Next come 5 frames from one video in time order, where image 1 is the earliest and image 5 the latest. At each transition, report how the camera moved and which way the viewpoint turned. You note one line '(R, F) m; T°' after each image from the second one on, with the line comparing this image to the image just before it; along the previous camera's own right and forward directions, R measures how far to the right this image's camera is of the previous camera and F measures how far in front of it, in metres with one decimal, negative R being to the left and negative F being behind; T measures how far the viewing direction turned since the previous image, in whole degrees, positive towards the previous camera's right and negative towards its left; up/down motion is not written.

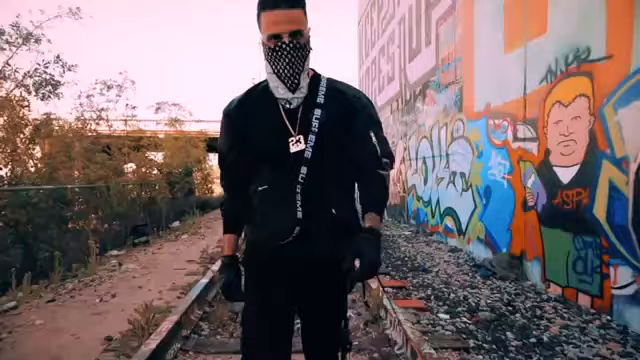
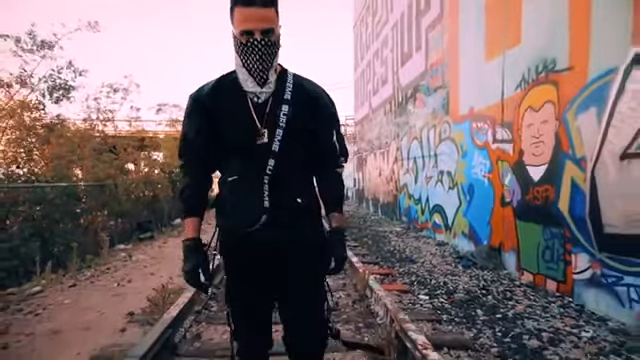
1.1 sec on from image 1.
(0.0, -0.8) m; 0°
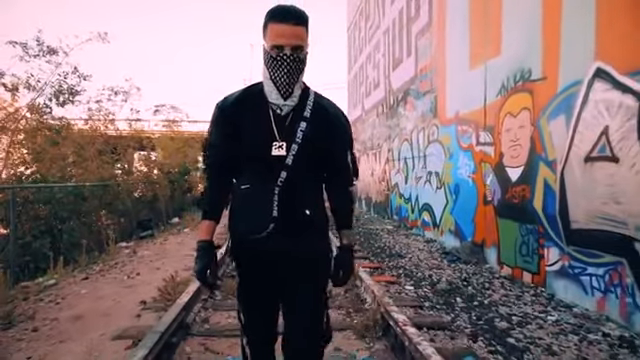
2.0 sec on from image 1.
(0.0, -0.6) m; +1°
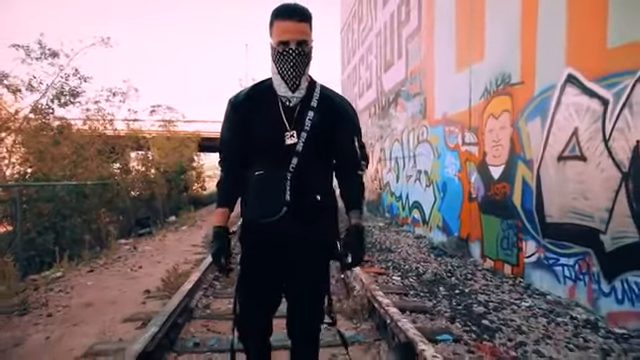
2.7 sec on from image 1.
(0.0, -0.5) m; +1°
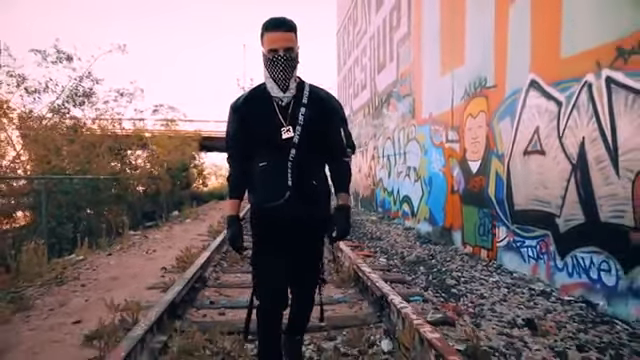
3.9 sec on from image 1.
(+0.1, -1.0) m; 0°
